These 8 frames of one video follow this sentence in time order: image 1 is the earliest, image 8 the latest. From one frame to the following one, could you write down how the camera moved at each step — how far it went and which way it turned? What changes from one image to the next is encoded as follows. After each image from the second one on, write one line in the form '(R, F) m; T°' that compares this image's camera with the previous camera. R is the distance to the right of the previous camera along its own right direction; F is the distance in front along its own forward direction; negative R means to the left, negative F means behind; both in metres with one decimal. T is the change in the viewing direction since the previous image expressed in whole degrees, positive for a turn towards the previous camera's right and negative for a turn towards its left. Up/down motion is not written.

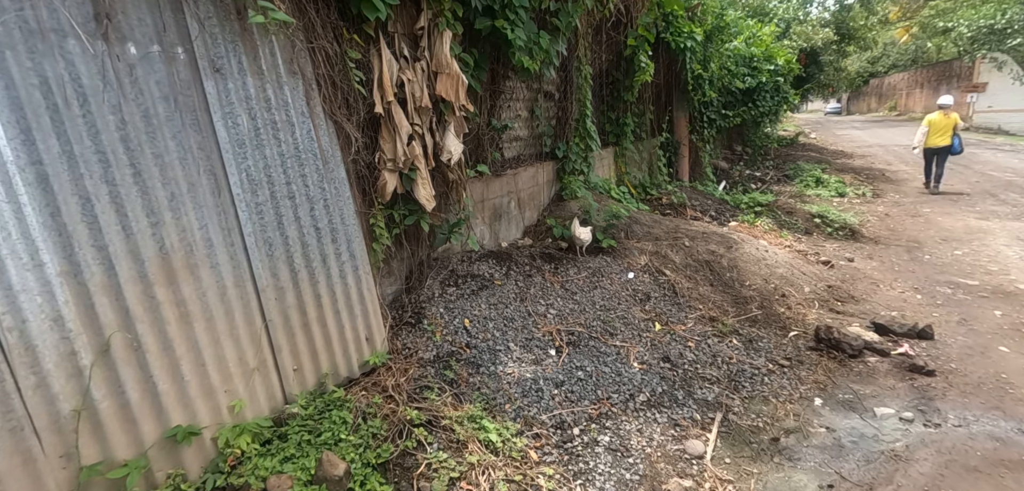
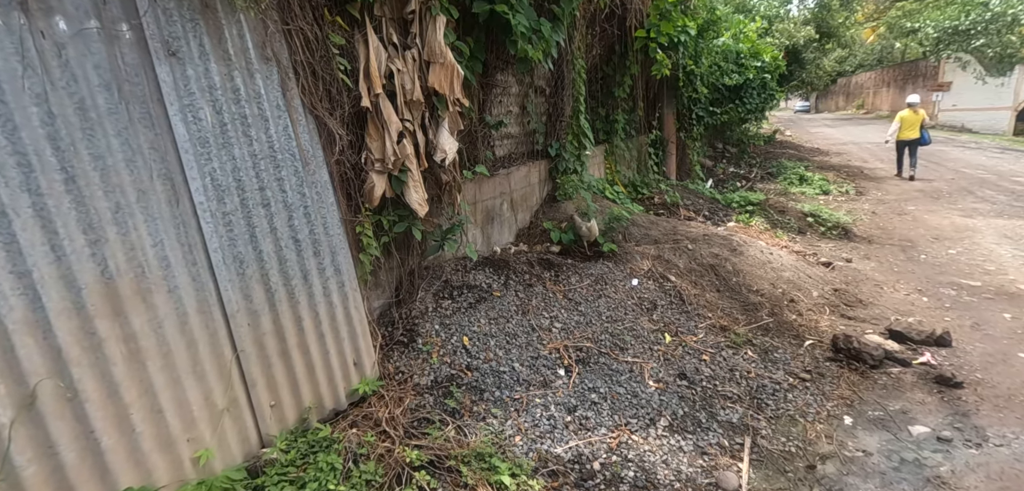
(-0.1, +0.3) m; +3°
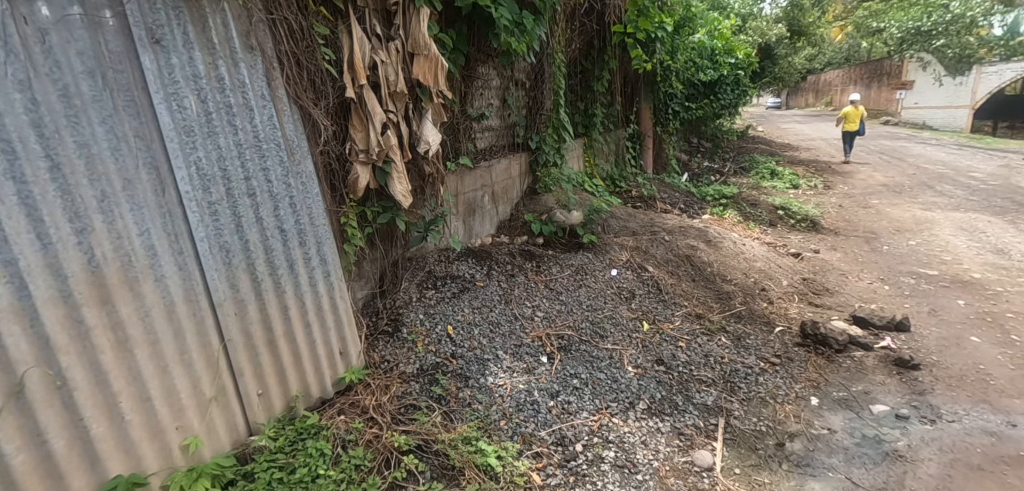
(0.0, -0.1) m; +3°
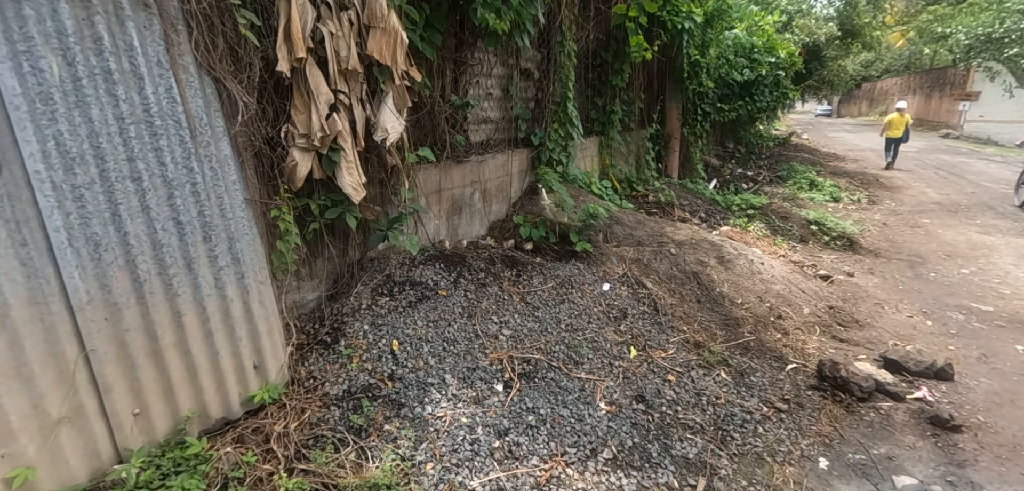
(+0.3, +0.4) m; -4°
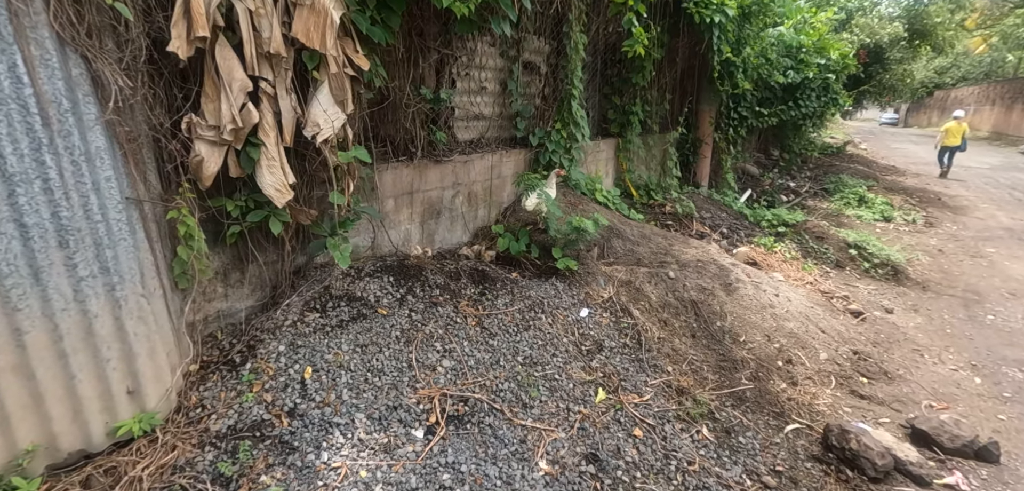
(+0.4, +0.4) m; -5°
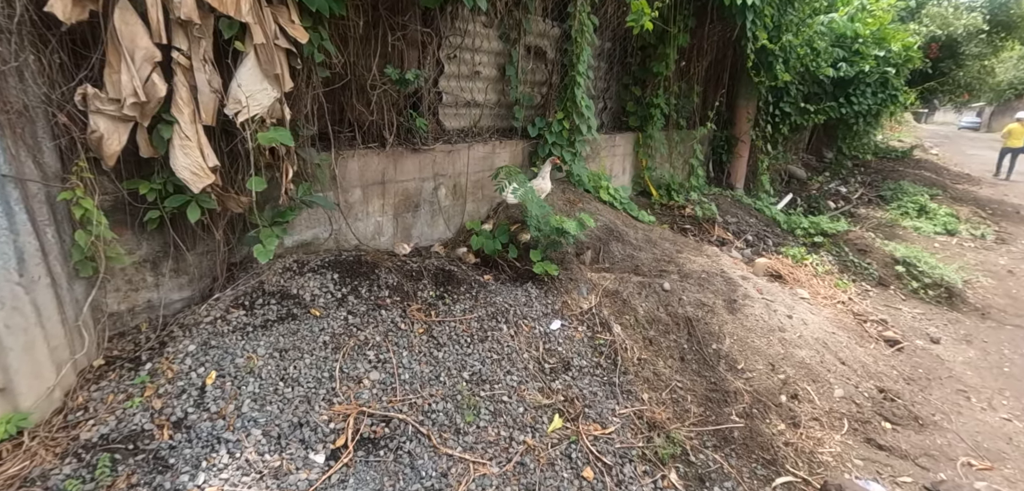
(+0.4, +0.3) m; -5°
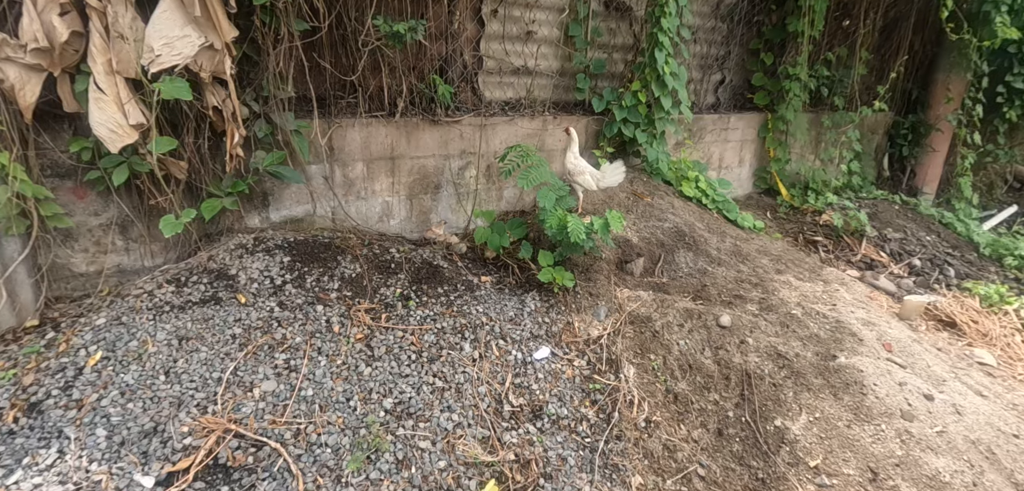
(+0.7, +0.7) m; -17°
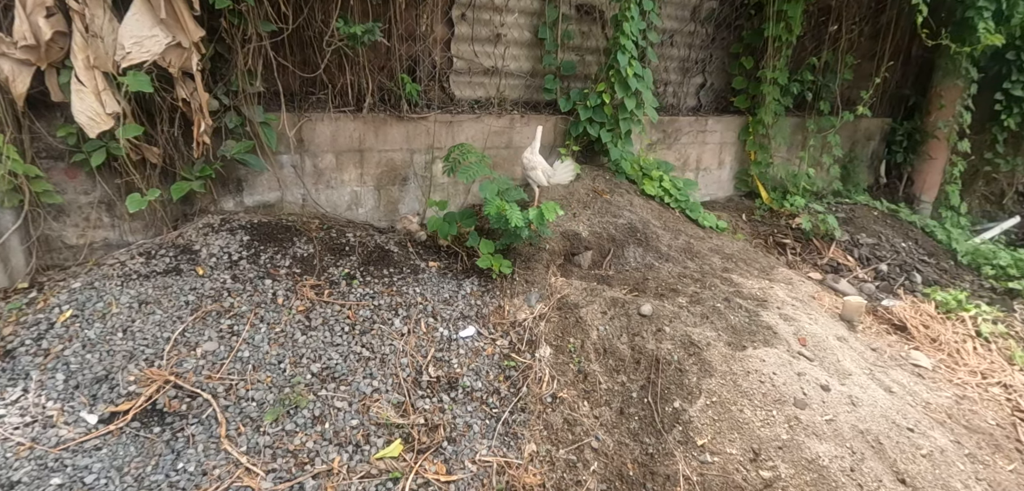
(+0.4, -0.1) m; -3°
